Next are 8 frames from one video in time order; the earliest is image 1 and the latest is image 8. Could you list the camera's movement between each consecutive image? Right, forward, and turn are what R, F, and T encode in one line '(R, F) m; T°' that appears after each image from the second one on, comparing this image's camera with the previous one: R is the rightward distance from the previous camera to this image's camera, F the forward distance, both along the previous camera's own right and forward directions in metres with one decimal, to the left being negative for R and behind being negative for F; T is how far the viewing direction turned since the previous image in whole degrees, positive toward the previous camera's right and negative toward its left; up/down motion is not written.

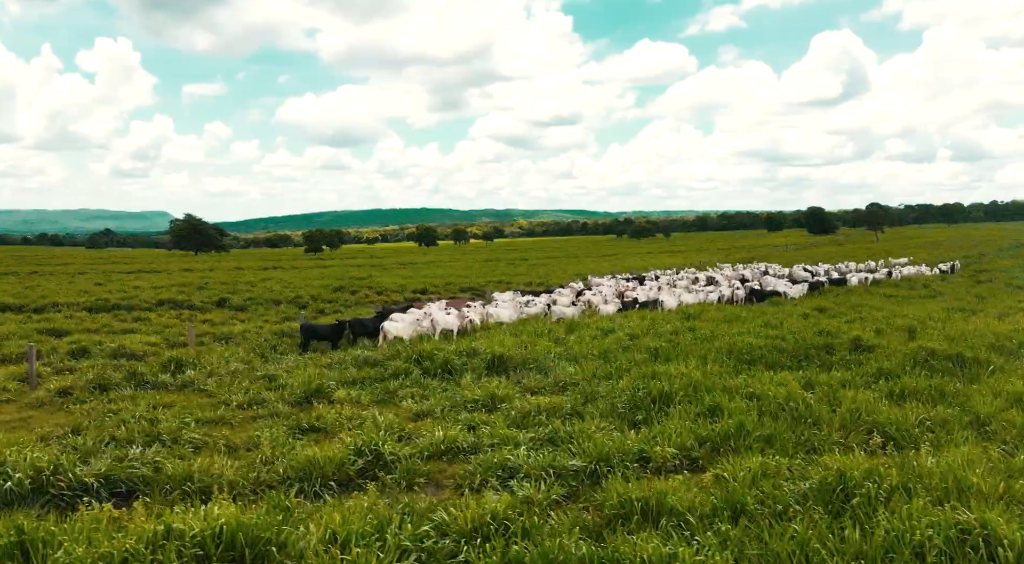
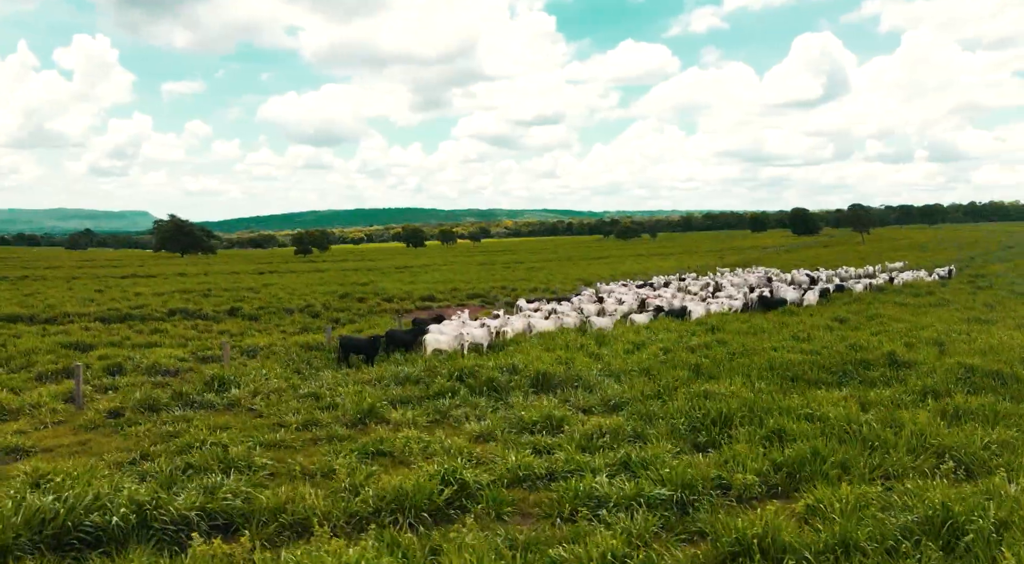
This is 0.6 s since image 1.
(-1.2, -0.1) m; +1°
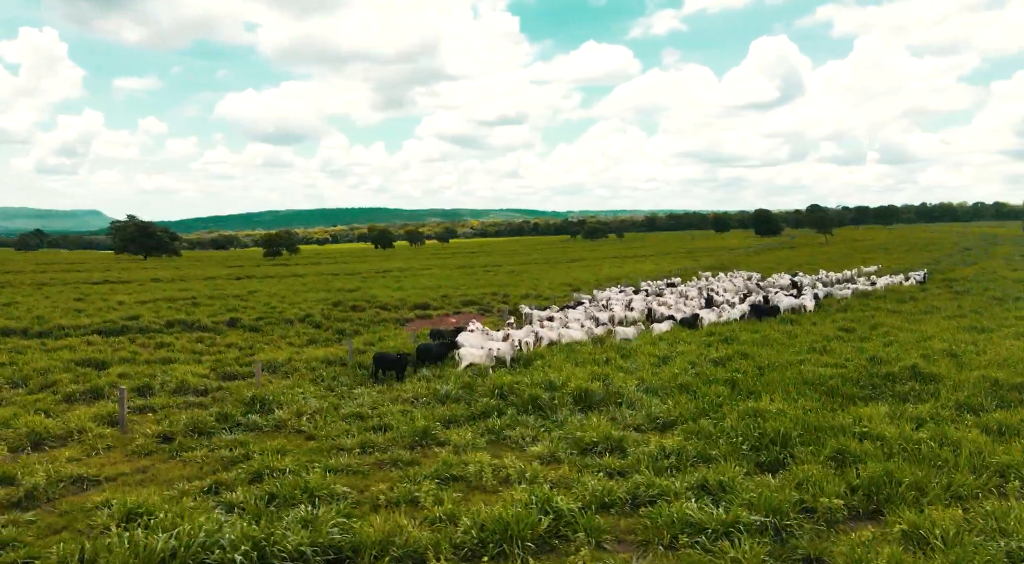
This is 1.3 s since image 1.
(-1.5, -0.2) m; +3°
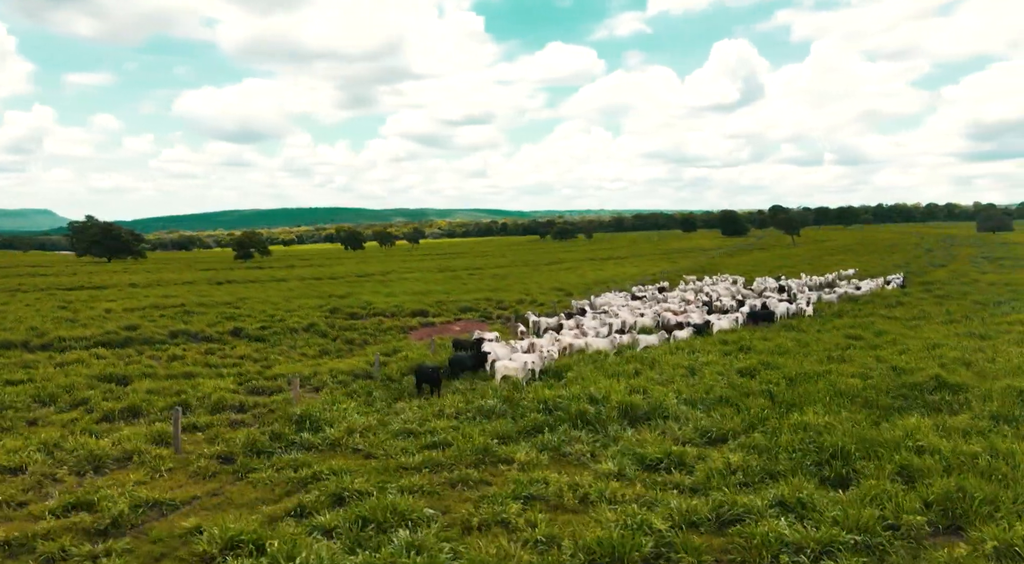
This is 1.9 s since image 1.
(-1.6, -0.2) m; +3°
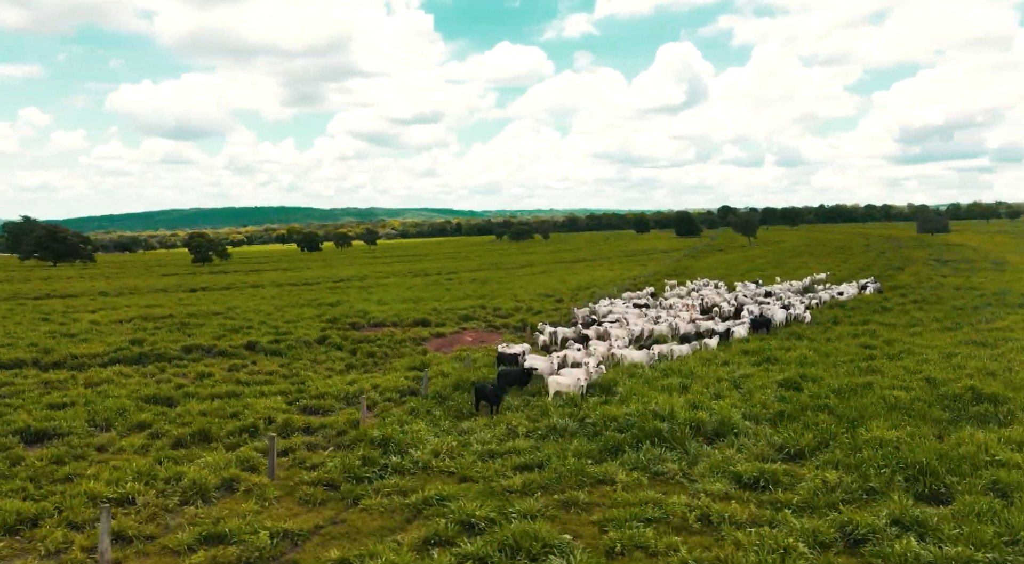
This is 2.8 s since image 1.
(-2.6, -0.3) m; +4°
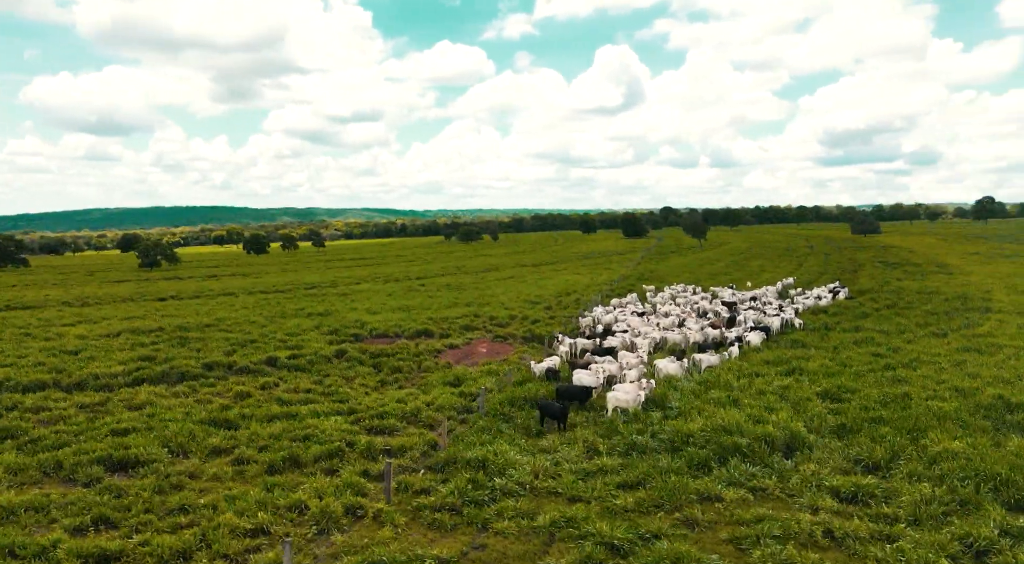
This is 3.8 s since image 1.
(-3.1, -0.4) m; +5°
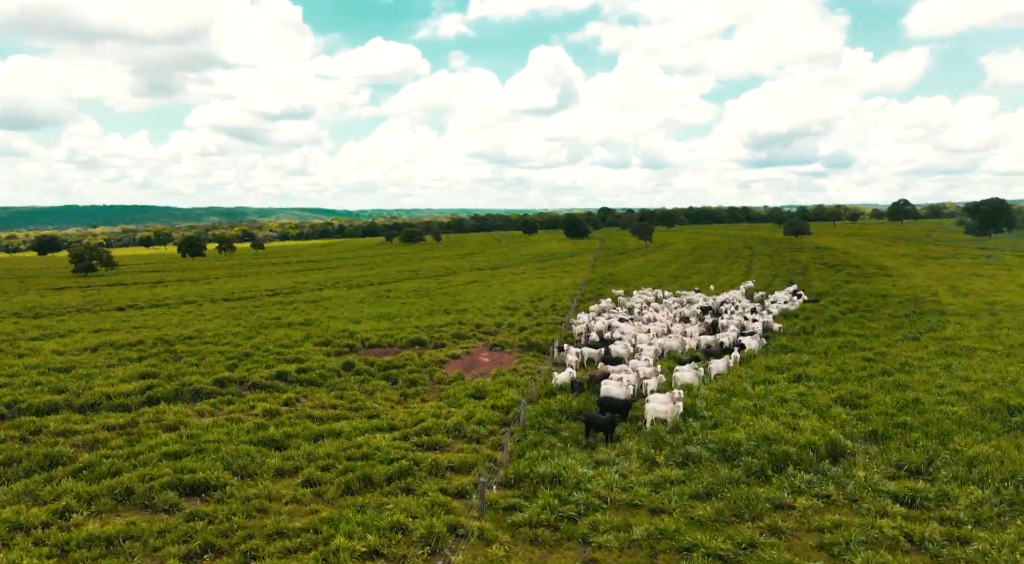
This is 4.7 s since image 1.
(-2.9, -0.4) m; +5°
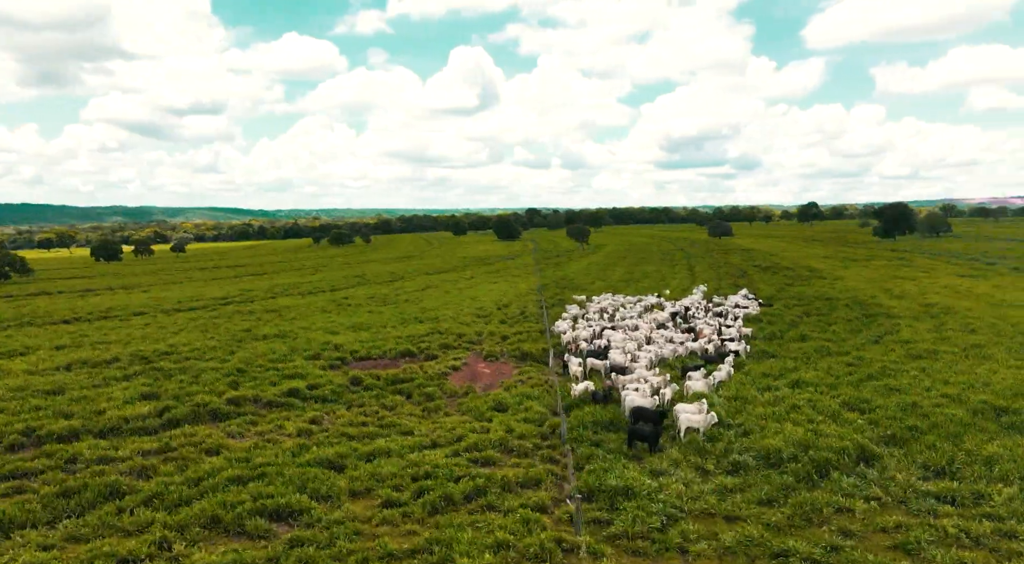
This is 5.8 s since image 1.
(-3.4, -0.6) m; +6°
